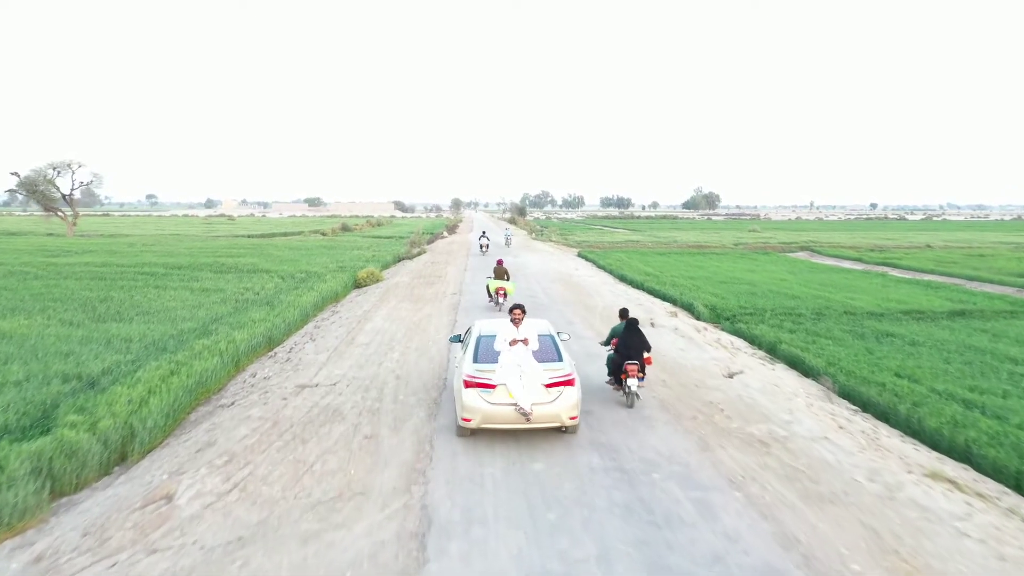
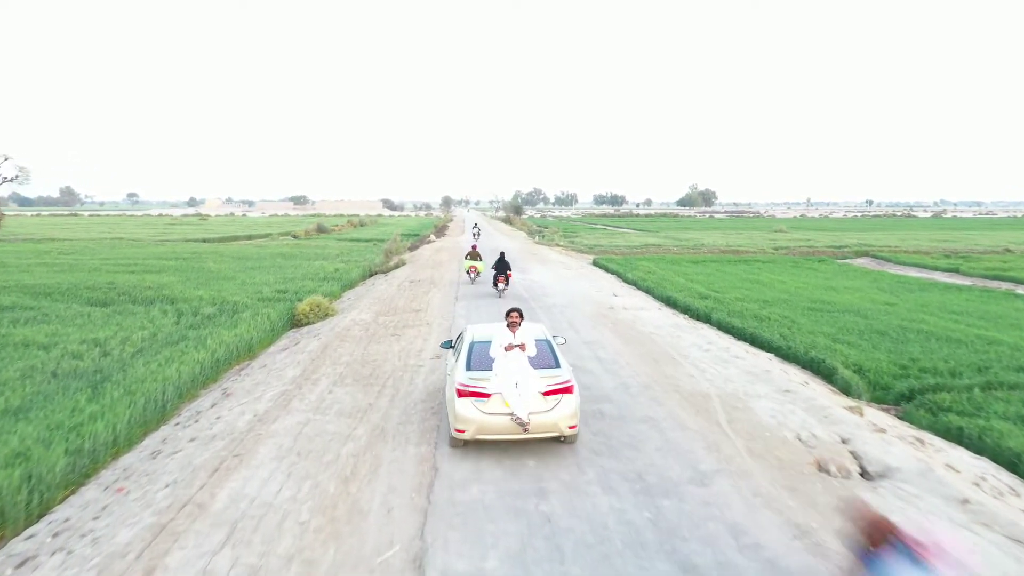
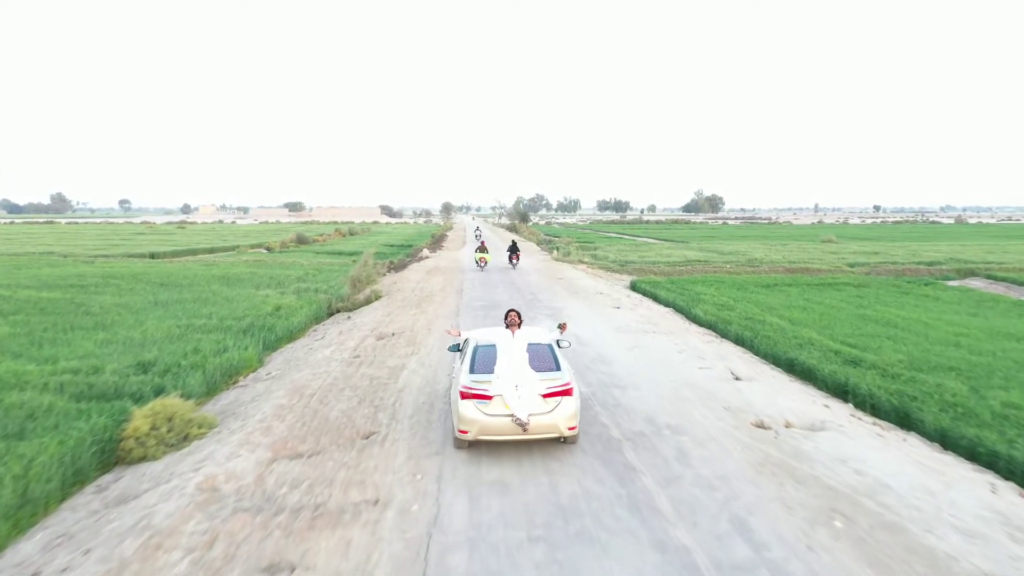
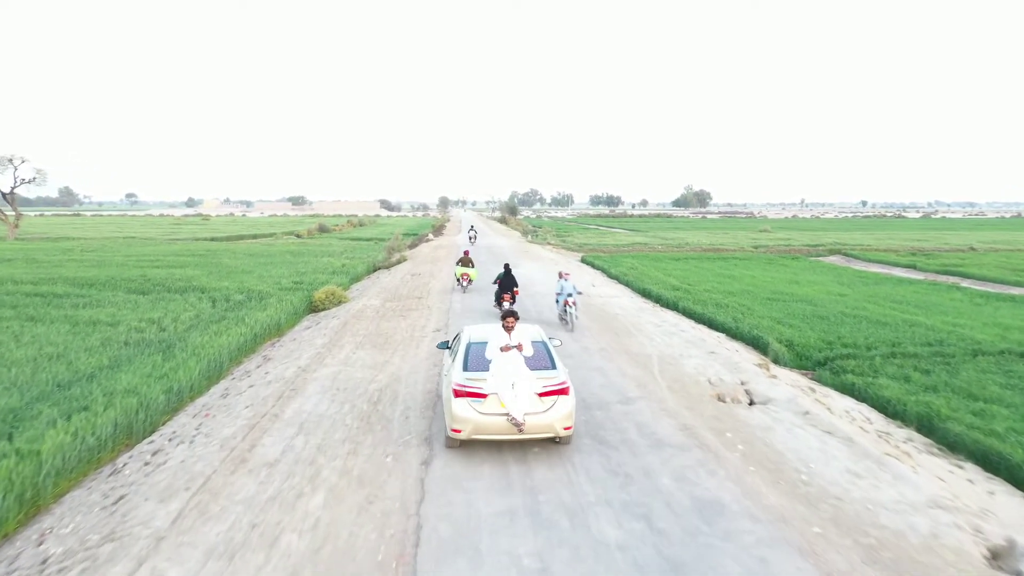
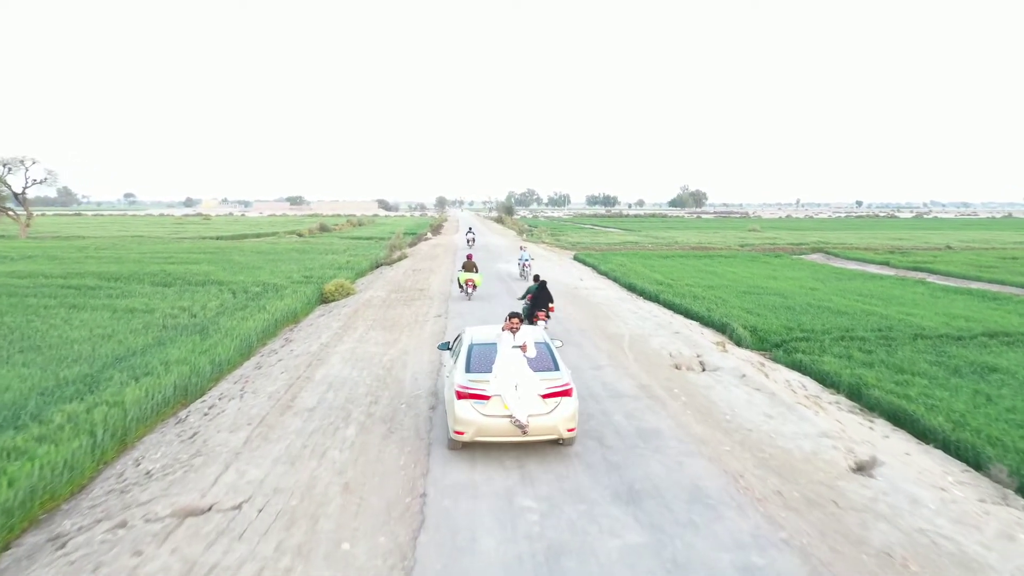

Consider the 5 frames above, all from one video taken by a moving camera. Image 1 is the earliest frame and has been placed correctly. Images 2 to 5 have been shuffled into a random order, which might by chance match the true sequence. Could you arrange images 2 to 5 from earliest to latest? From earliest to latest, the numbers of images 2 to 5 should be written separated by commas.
5, 4, 2, 3
